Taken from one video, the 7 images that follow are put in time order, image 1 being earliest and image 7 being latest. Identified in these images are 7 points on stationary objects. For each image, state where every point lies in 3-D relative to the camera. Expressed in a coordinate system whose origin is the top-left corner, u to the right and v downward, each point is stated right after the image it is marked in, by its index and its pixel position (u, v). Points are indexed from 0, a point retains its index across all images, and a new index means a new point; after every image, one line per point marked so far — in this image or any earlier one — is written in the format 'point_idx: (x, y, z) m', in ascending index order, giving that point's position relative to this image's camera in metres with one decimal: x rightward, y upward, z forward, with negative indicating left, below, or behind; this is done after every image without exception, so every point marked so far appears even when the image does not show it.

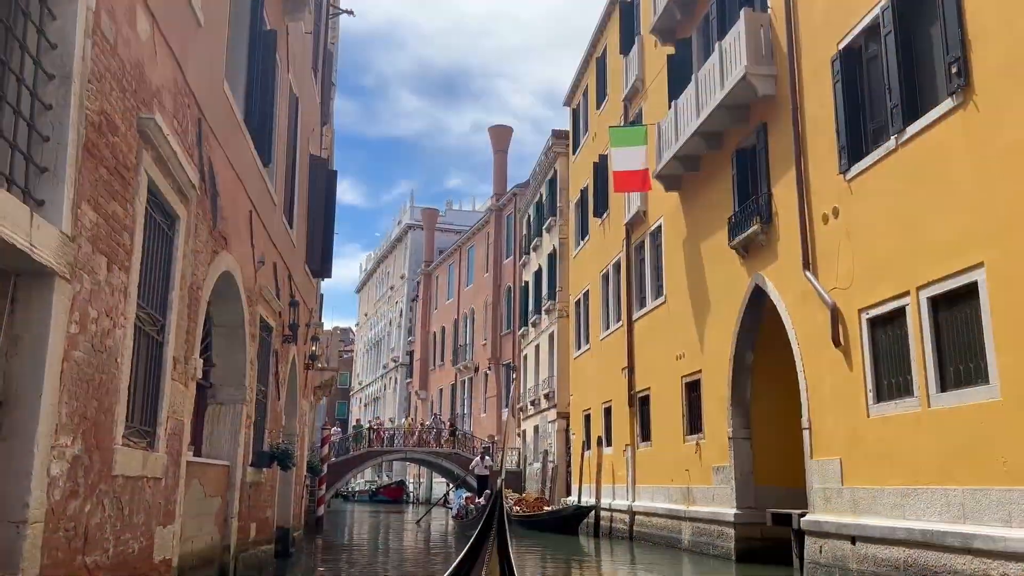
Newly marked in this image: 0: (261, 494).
0: (-2.8, -2.3, +9.3) m
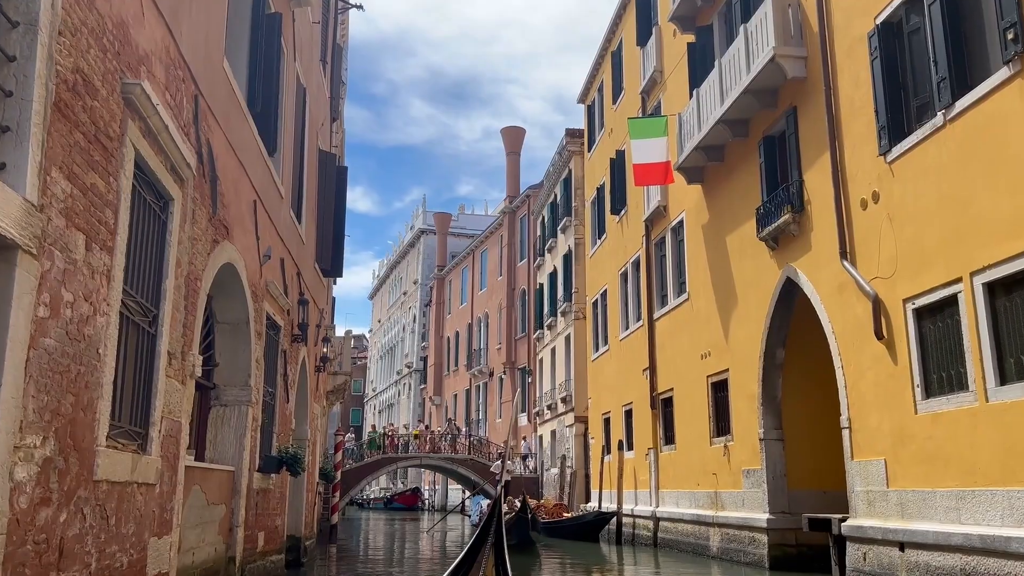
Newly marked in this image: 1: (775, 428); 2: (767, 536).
0: (-2.6, -2.3, +8.8) m
1: (+3.6, -1.9, +11.4) m
2: (+3.4, -3.3, +11.1) m
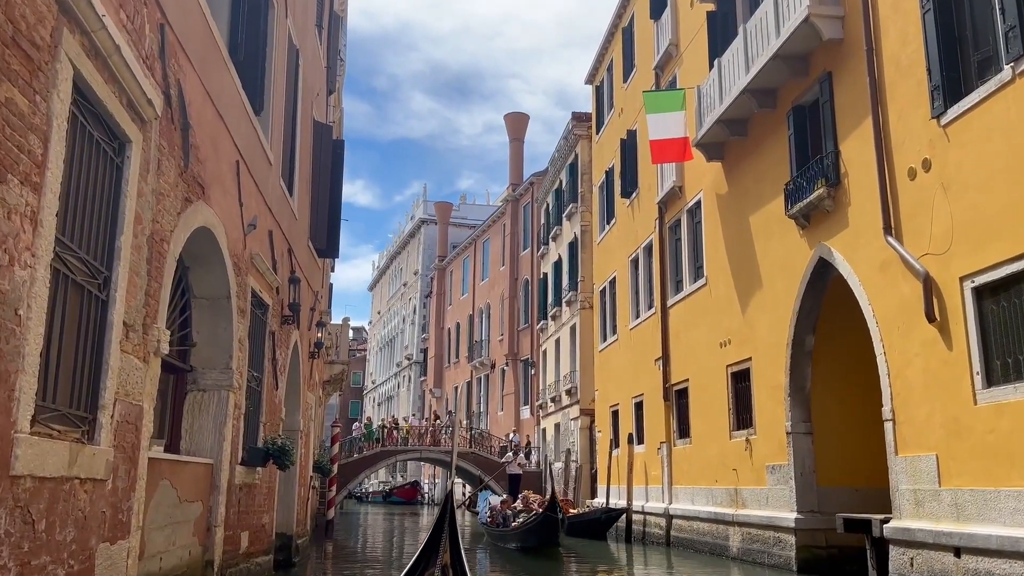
0: (-2.5, -2.0, +8.0) m
1: (+3.7, -1.7, +10.5) m
2: (+3.5, -3.1, +10.3) m
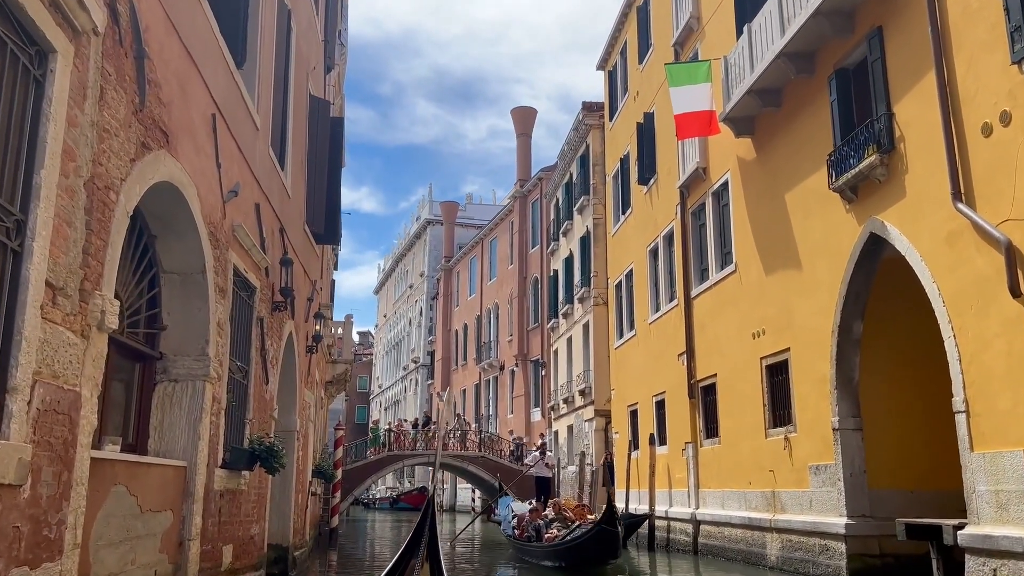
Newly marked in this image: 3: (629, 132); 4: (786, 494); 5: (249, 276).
0: (-2.3, -1.8, +7.0) m
1: (+3.9, -1.5, +9.5) m
2: (+3.7, -2.9, +9.2) m
3: (+2.7, +3.6, +18.8) m
4: (+3.6, -2.7, +10.8) m
5: (-2.3, +0.1, +7.1) m
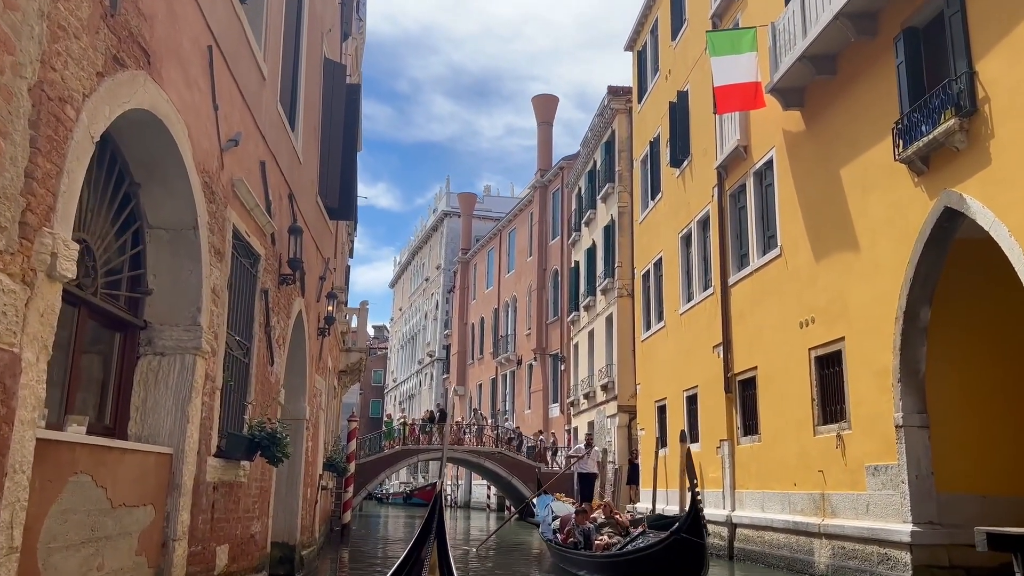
0: (-2.0, -1.6, +6.2) m
1: (+4.2, -1.3, +8.6) m
2: (+4.0, -2.7, +8.3) m
3: (+3.2, +3.8, +17.9) m
4: (+3.9, -2.5, +9.8) m
5: (-2.0, +0.4, +6.2) m
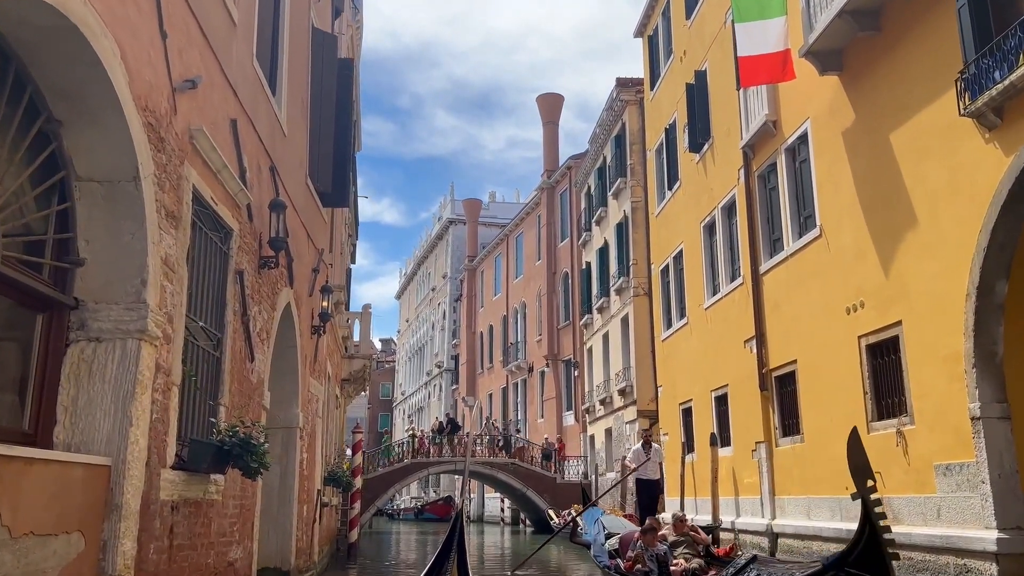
0: (-1.9, -1.5, +5.1) m
1: (+4.4, -1.0, +7.5) m
2: (+4.2, -2.4, +7.2) m
3: (+3.3, +3.9, +16.8) m
4: (+4.1, -2.3, +8.7) m
5: (-1.8, +0.5, +5.2) m
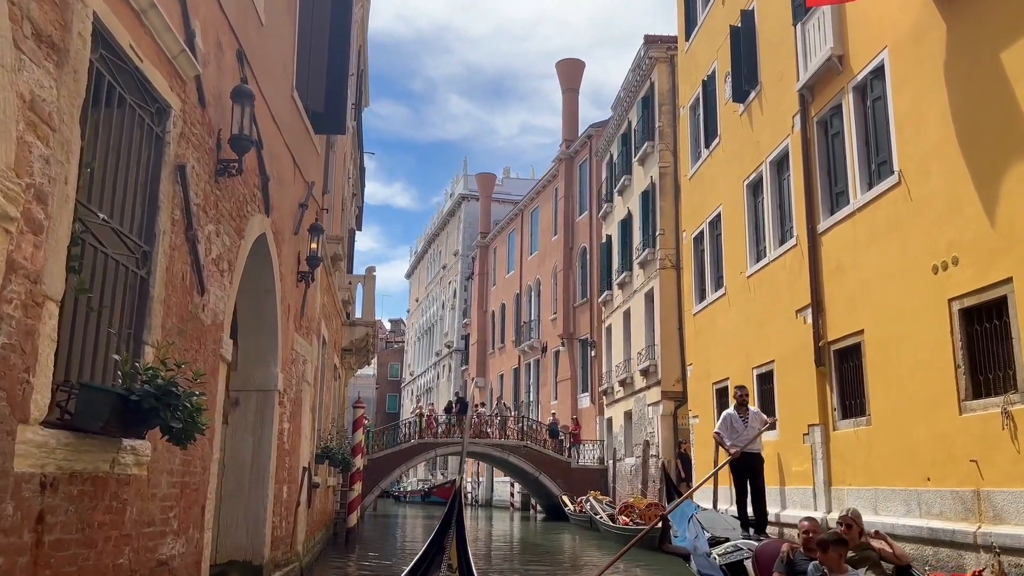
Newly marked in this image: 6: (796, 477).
0: (-1.7, -1.0, +3.6) m
1: (+4.6, -0.6, +5.9) m
2: (+4.4, -2.0, +5.7) m
3: (+3.7, +4.5, +15.2) m
4: (+4.3, -1.8, +7.2) m
5: (-1.6, +1.0, +3.7) m
6: (+3.9, -2.5, +11.1) m
